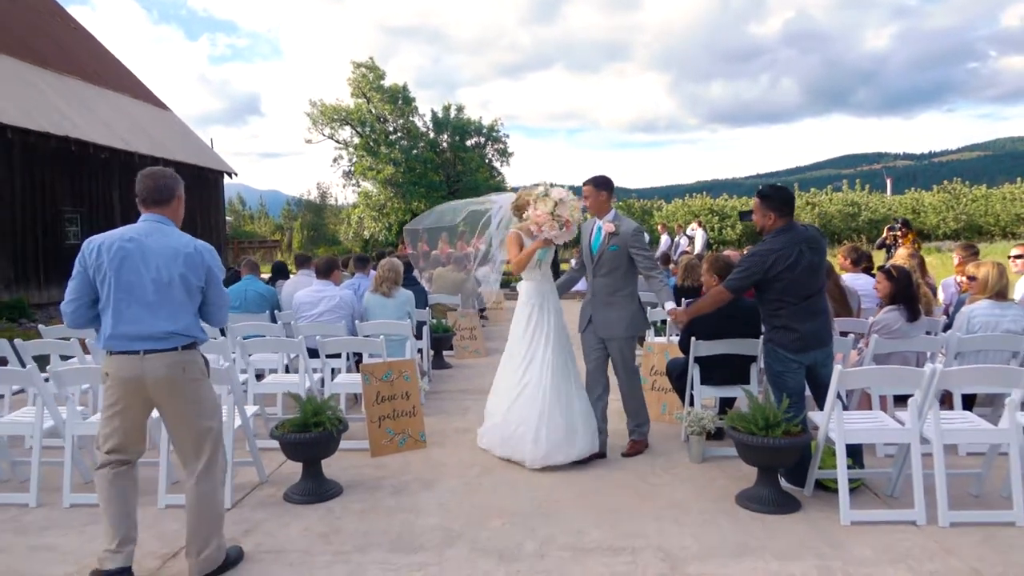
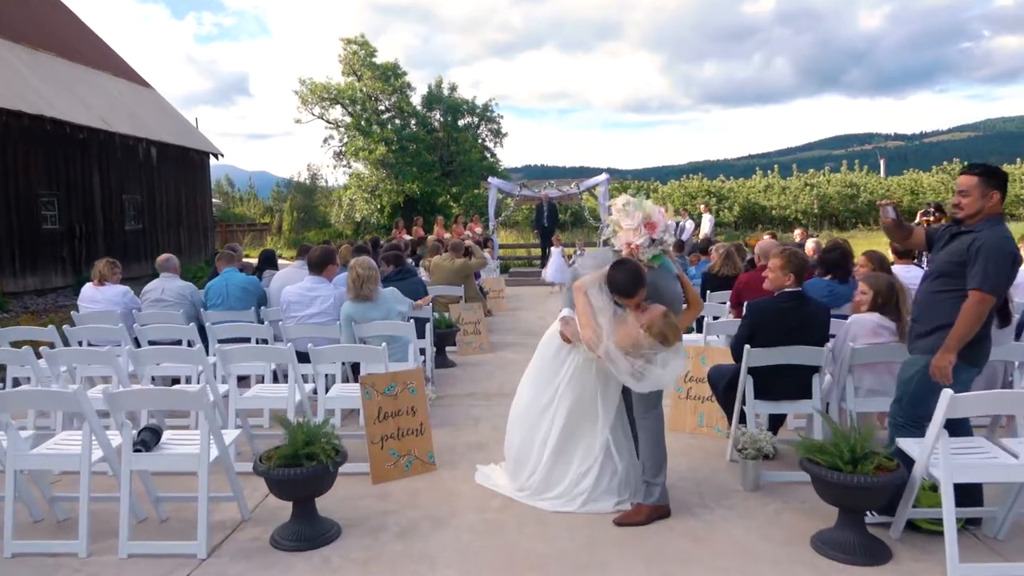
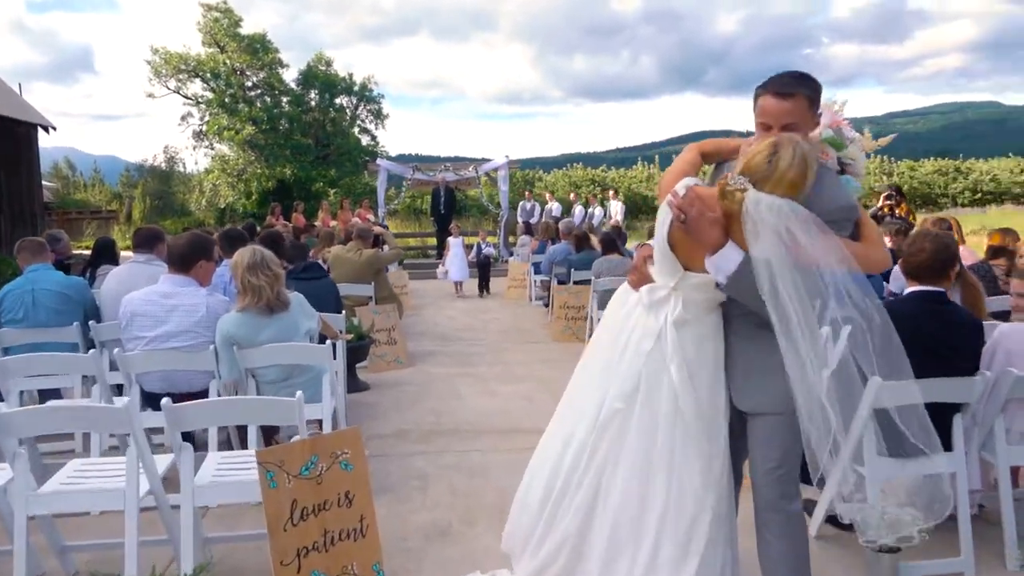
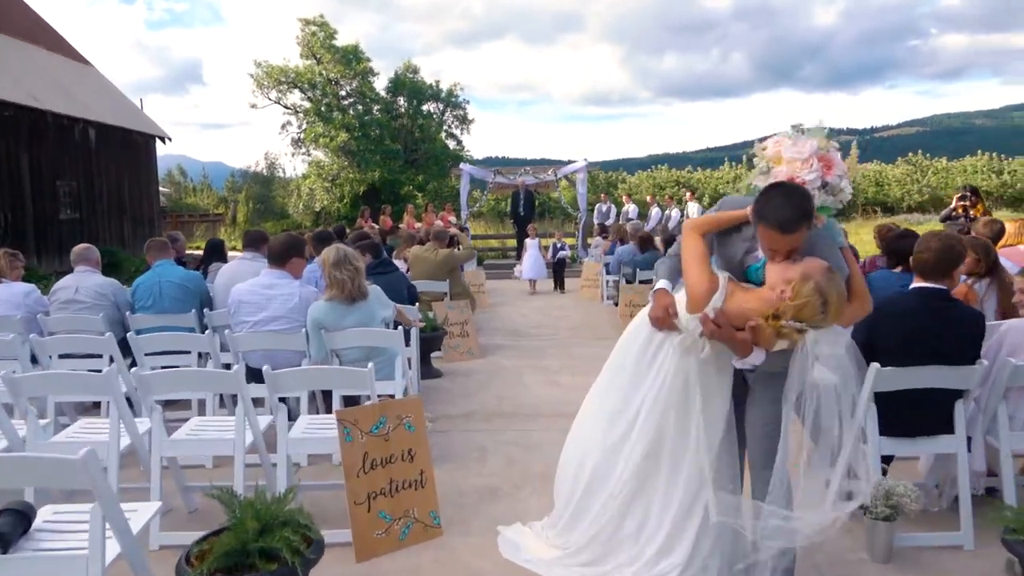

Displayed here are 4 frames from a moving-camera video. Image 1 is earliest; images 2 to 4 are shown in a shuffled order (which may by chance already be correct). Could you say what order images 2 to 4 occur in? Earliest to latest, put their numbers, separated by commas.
2, 4, 3
